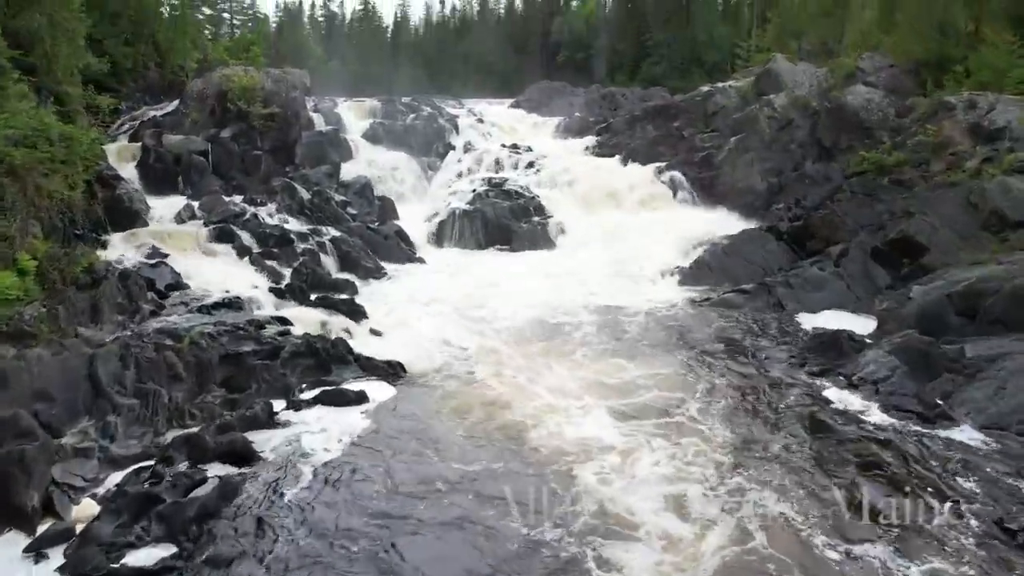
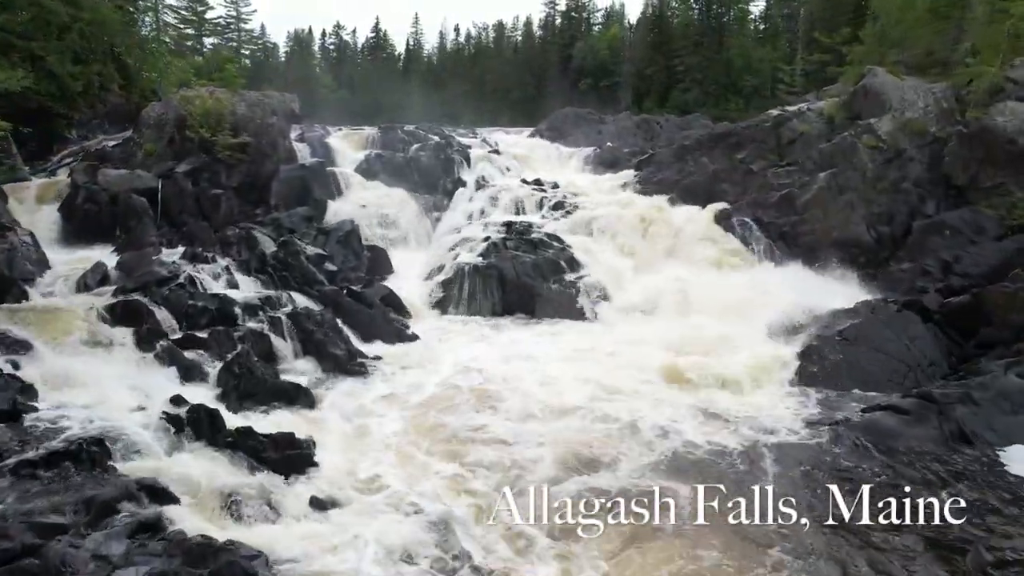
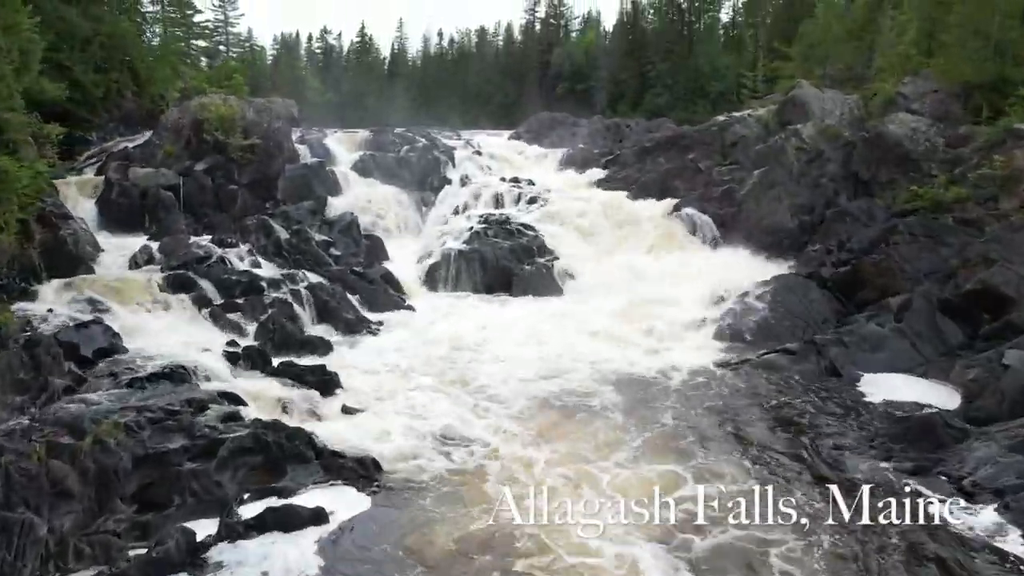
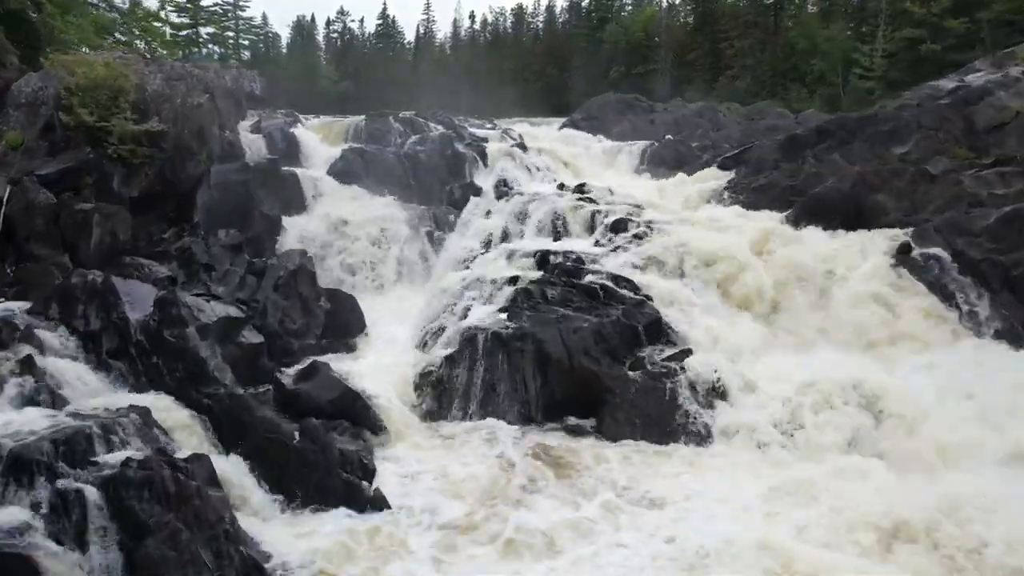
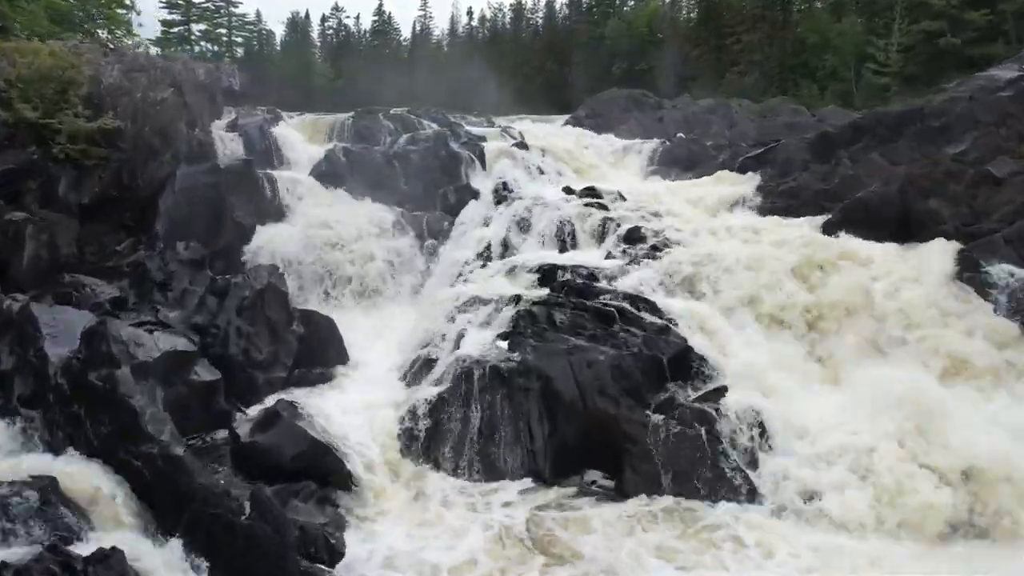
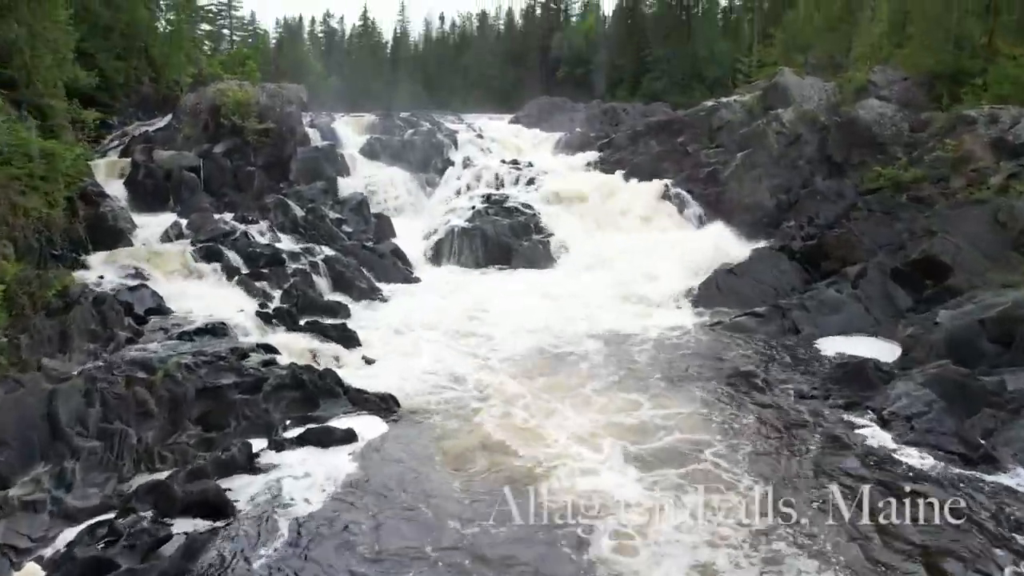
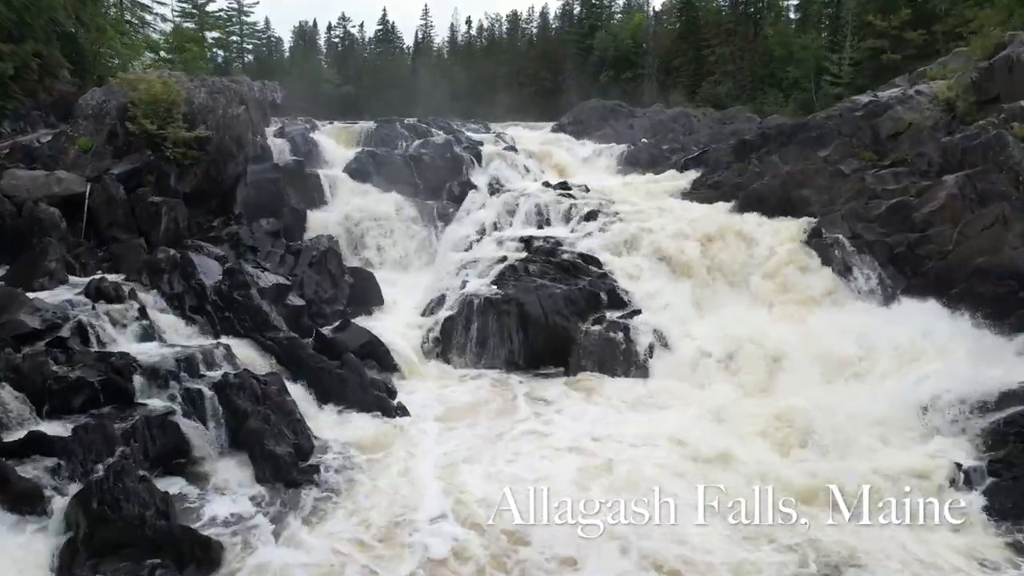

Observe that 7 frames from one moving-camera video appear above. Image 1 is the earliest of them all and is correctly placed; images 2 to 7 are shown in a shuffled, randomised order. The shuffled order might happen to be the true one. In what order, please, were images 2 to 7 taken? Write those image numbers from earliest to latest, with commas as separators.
6, 3, 2, 7, 4, 5
